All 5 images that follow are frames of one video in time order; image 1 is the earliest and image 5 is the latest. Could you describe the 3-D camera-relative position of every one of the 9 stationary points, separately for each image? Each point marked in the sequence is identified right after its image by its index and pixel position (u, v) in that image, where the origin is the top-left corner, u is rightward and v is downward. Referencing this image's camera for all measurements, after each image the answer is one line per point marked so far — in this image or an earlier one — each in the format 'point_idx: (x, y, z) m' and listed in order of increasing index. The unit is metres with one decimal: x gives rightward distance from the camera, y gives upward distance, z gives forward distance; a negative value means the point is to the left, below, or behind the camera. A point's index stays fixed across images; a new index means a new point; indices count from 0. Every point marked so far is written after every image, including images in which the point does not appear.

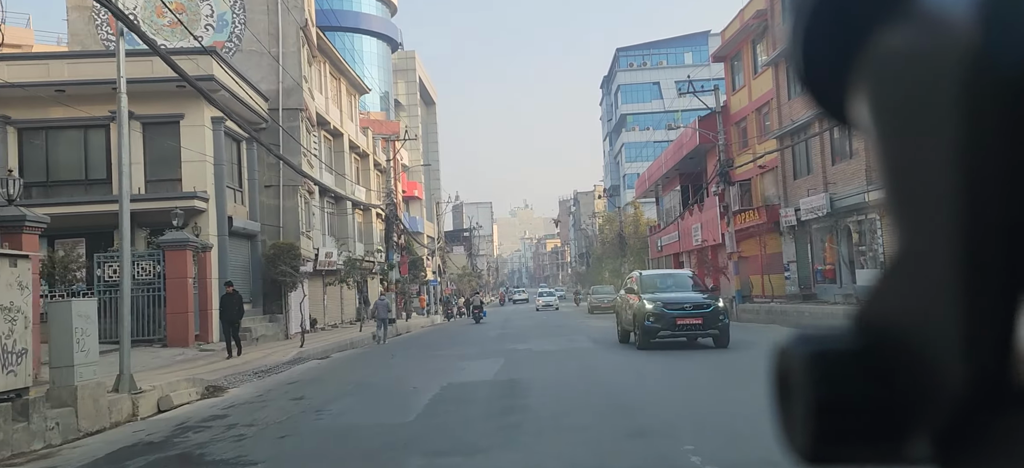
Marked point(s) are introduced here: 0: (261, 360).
0: (-5.2, -2.5, +16.5) m
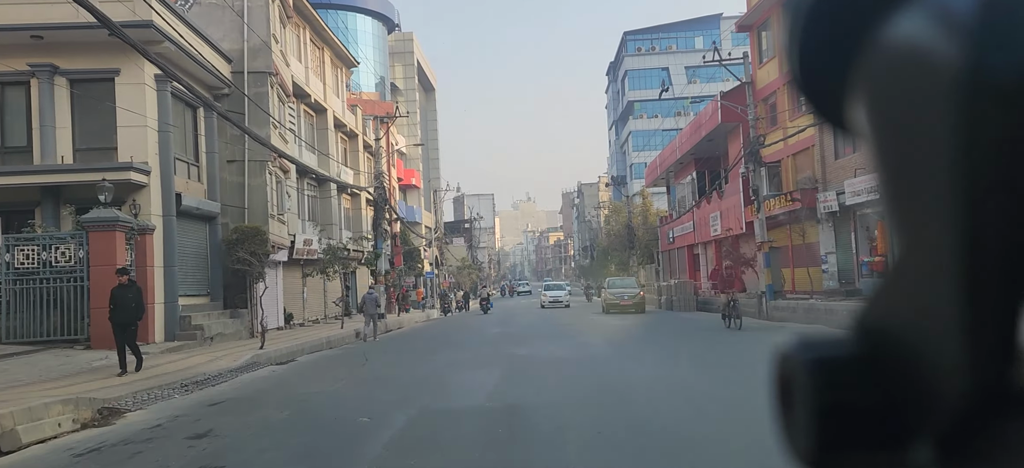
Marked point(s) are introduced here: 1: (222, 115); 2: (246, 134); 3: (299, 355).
0: (-5.2, -2.1, +13.6) m
1: (-6.5, +2.6, +17.8) m
2: (-6.0, +2.2, +18.7) m
3: (-4.4, -2.5, +17.0) m
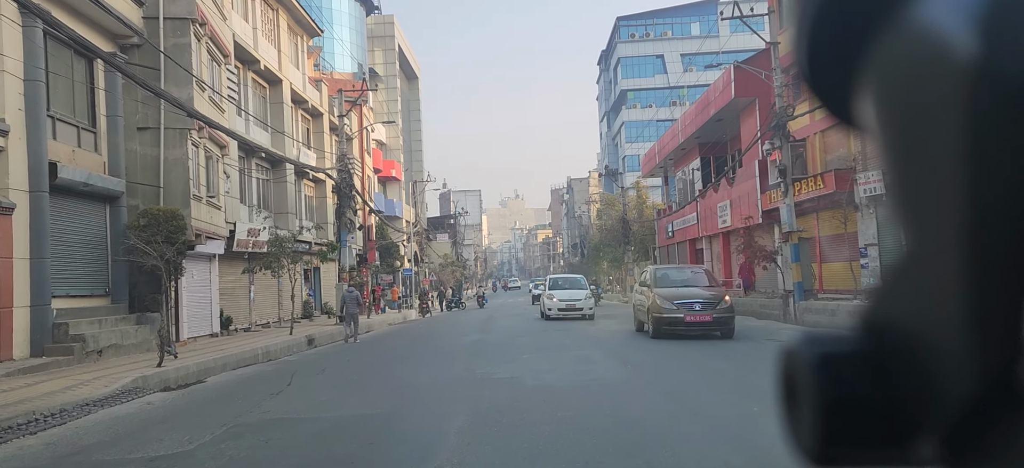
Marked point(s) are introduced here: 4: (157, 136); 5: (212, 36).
0: (-5.5, -1.9, +9.9) m
1: (-6.8, +2.9, +14.1) m
2: (-6.4, +2.5, +14.9) m
3: (-4.8, -2.2, +13.3) m
4: (-8.6, +2.4, +19.7) m
5: (-7.4, +4.9, +20.0) m
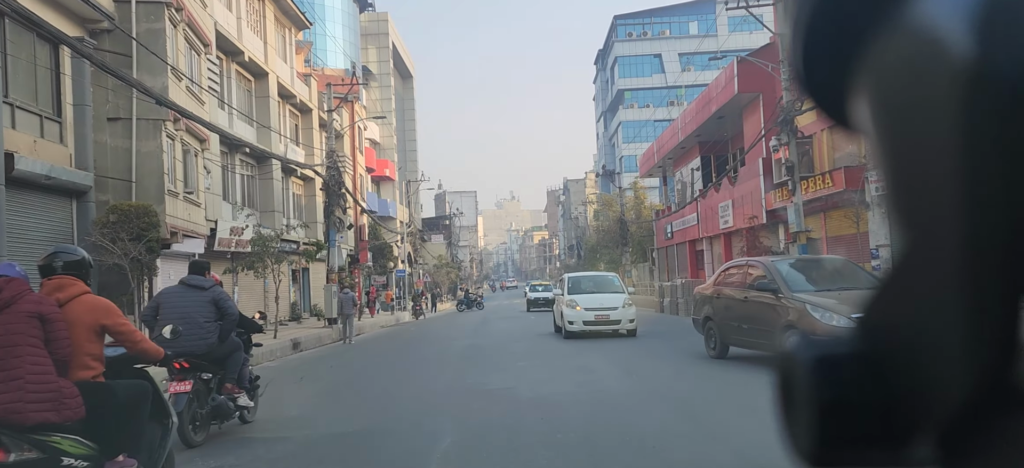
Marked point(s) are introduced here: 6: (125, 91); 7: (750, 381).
0: (-5.5, -1.8, +9.0) m
1: (-6.9, +2.9, +13.2) m
2: (-6.5, +2.5, +14.0) m
3: (-4.8, -2.1, +12.3) m
4: (-8.7, +2.4, +18.8) m
5: (-7.5, +4.9, +19.1) m
6: (-8.8, +3.3, +18.8) m
7: (+3.1, -1.9, +10.4) m
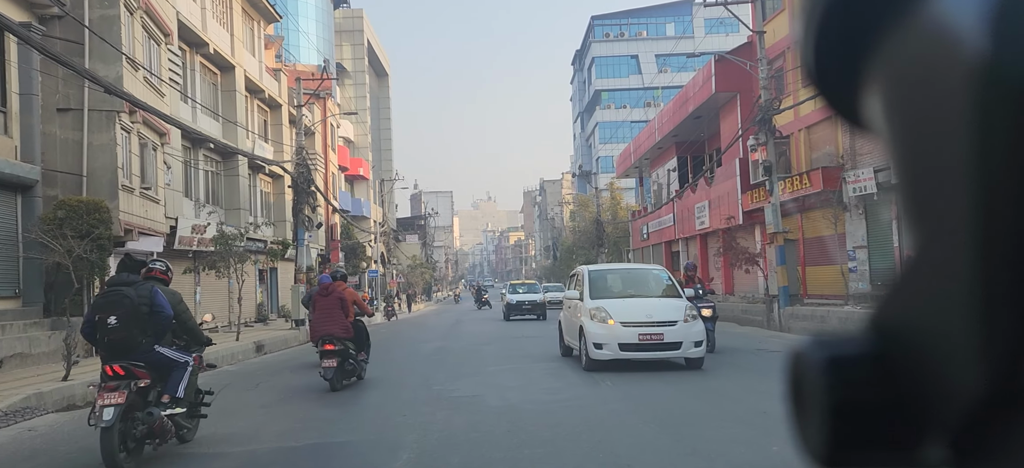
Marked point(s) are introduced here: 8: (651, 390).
0: (-5.9, -1.8, +8.3) m
1: (-7.3, +3.0, +12.5) m
2: (-6.9, +2.5, +13.3) m
3: (-5.3, -2.1, +11.7) m
4: (-9.4, +2.5, +18.0) m
5: (-8.1, +5.0, +18.4) m
6: (-9.4, +3.3, +18.0) m
7: (+2.7, -1.9, +9.9) m
8: (+1.7, -1.9, +9.6) m
